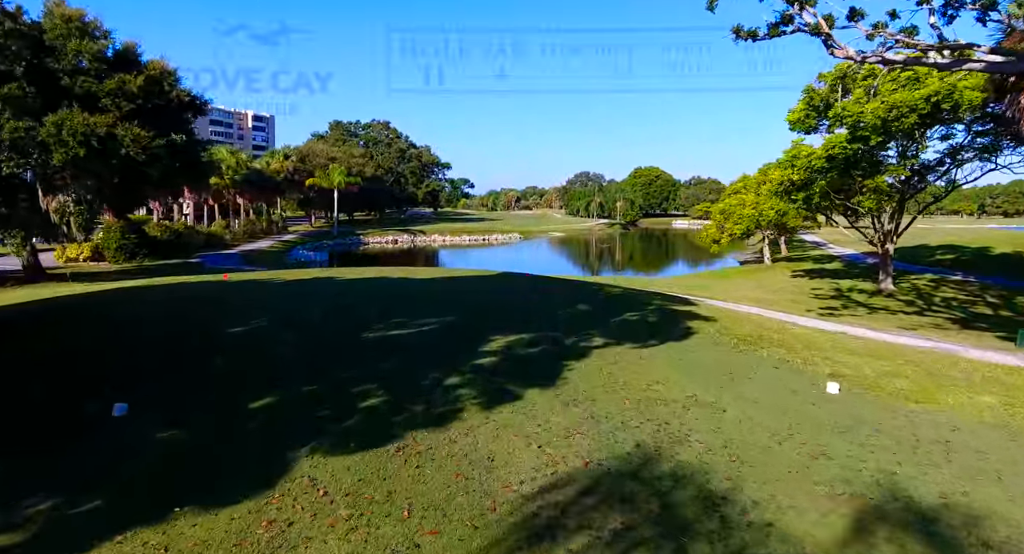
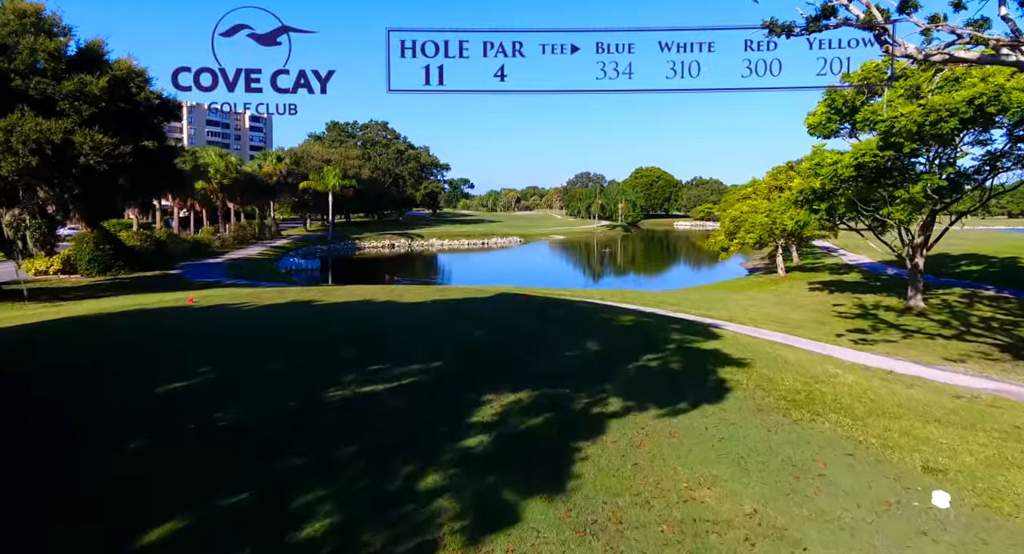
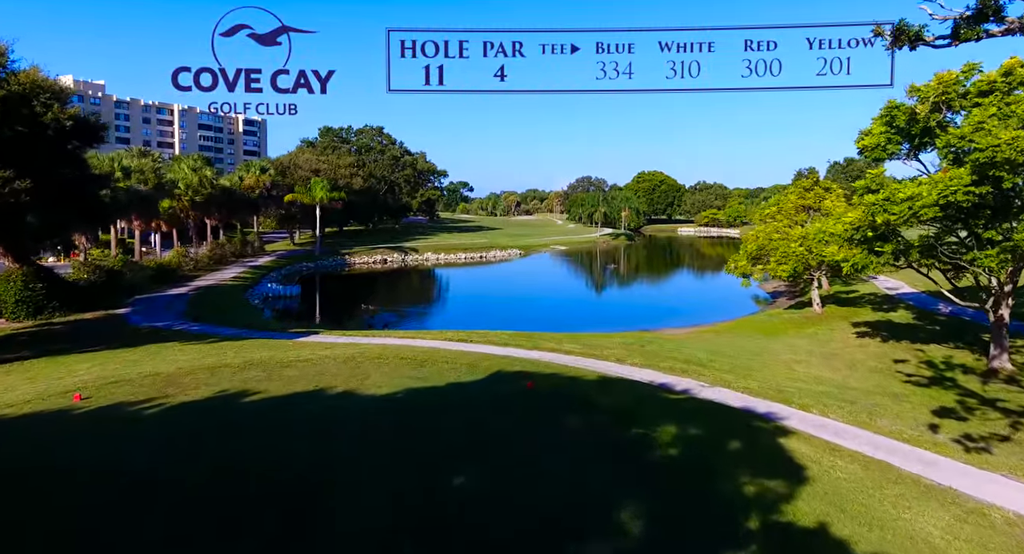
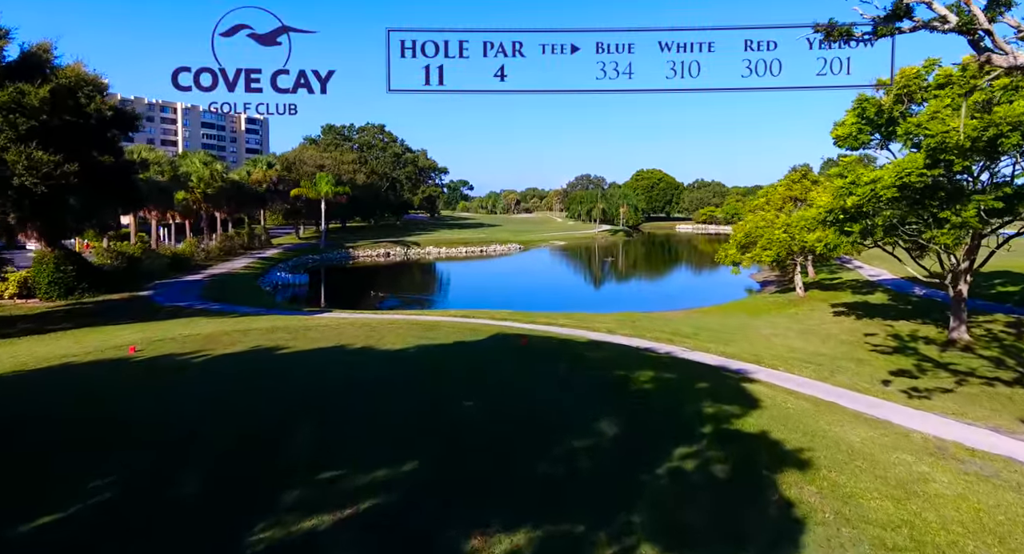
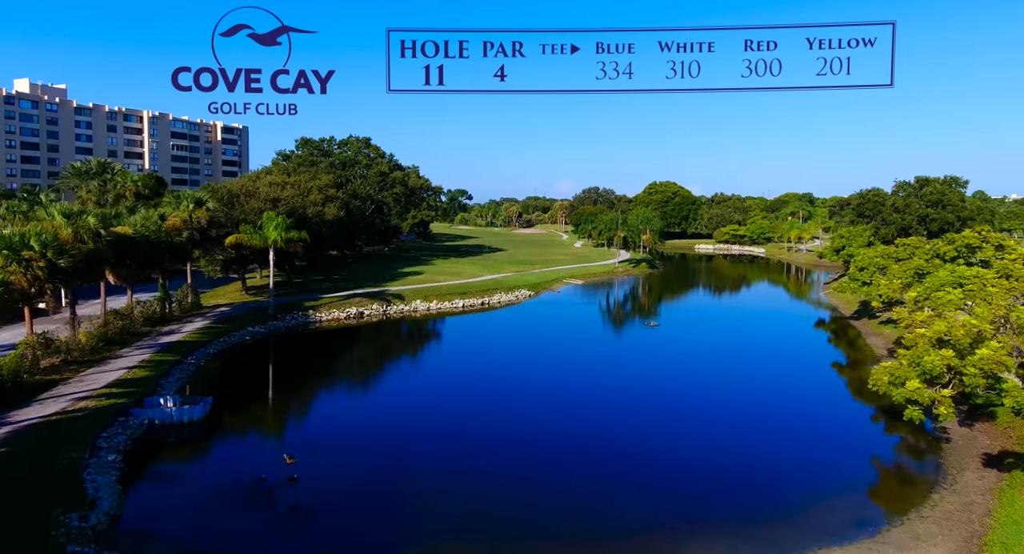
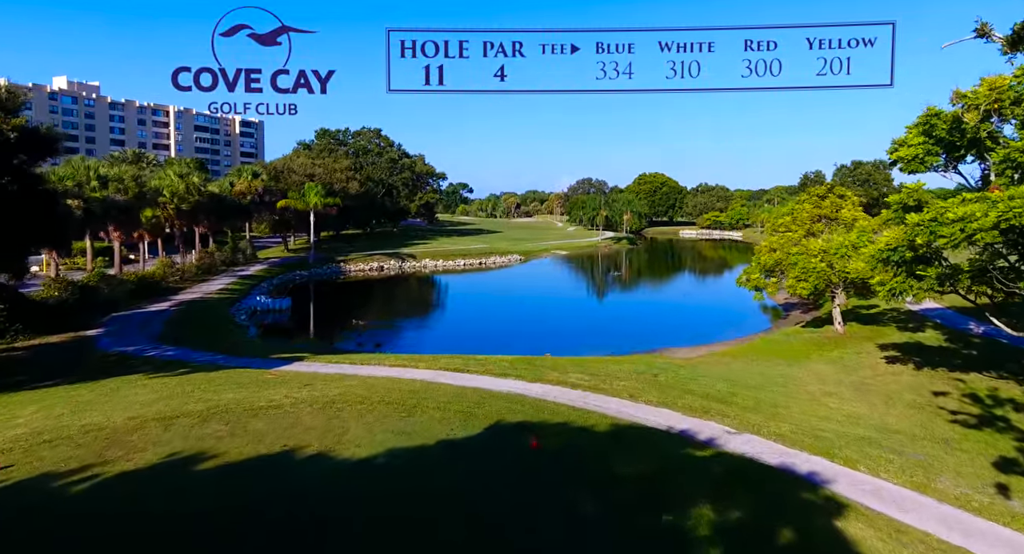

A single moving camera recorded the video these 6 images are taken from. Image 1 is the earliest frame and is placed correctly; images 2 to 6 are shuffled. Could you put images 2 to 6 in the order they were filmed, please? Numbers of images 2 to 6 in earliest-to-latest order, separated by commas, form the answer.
2, 4, 3, 6, 5
